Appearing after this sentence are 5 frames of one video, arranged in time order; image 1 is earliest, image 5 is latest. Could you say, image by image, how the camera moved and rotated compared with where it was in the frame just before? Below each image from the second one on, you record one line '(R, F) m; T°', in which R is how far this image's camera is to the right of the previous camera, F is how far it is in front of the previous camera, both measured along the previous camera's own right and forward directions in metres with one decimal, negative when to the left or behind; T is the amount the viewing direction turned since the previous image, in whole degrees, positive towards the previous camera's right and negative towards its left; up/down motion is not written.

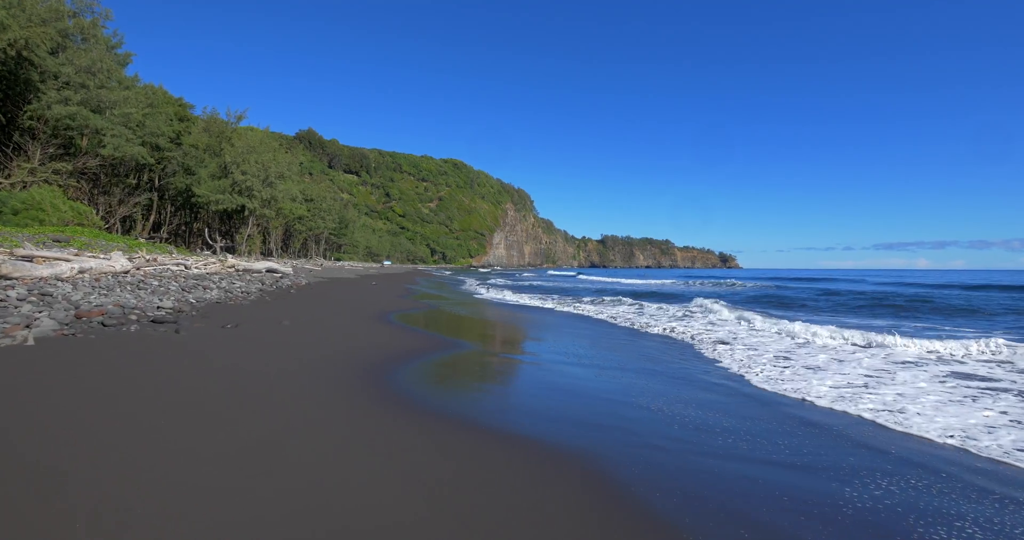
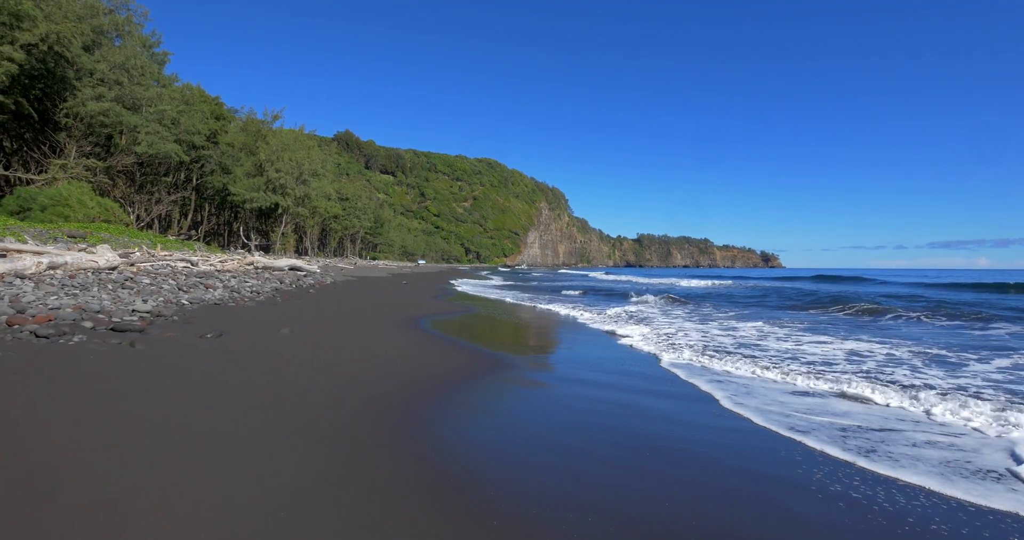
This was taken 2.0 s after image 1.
(-0.3, +1.5) m; -4°
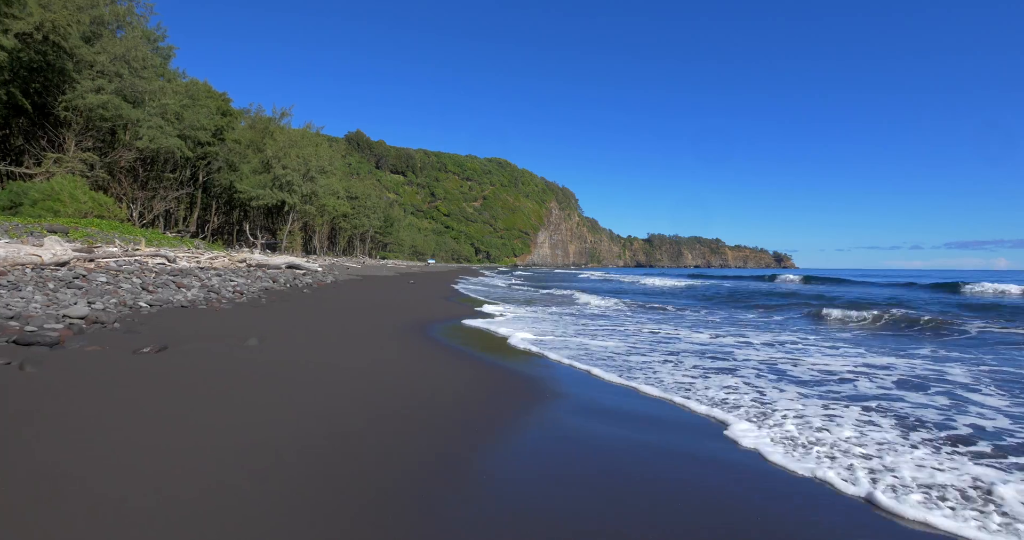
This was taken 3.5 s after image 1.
(-0.2, +1.1) m; -1°
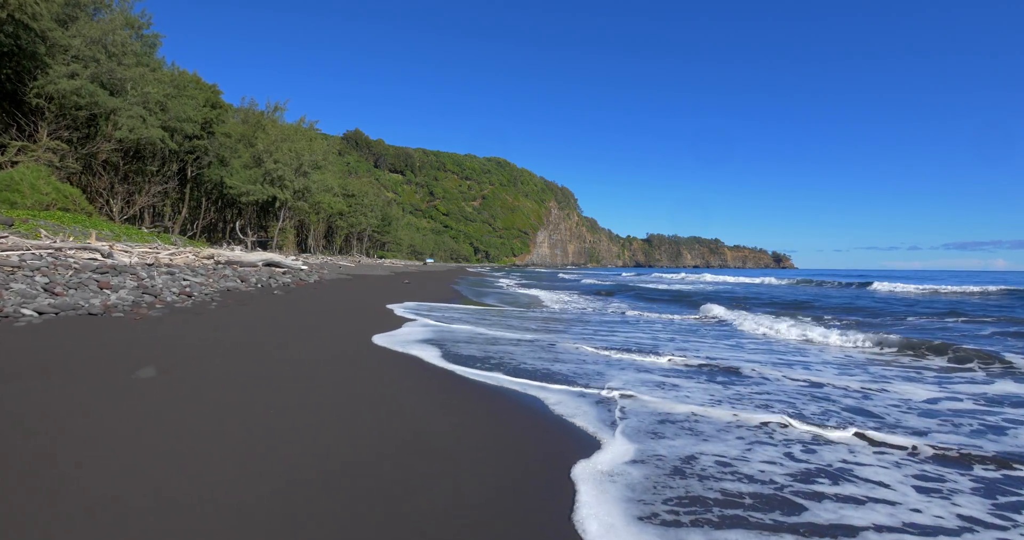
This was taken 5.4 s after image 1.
(-0.1, +1.3) m; 0°
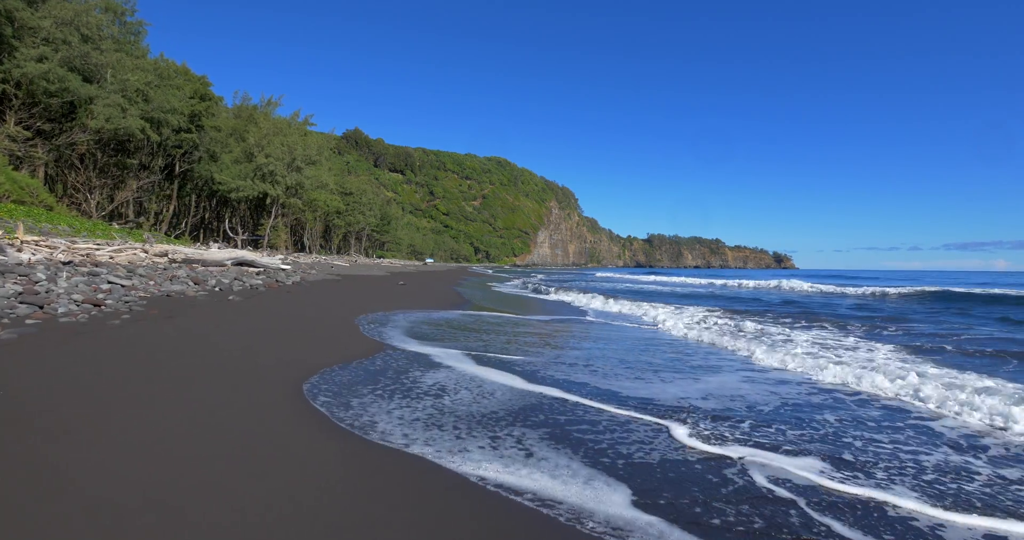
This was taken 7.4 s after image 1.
(-0.2, +1.5) m; 0°
